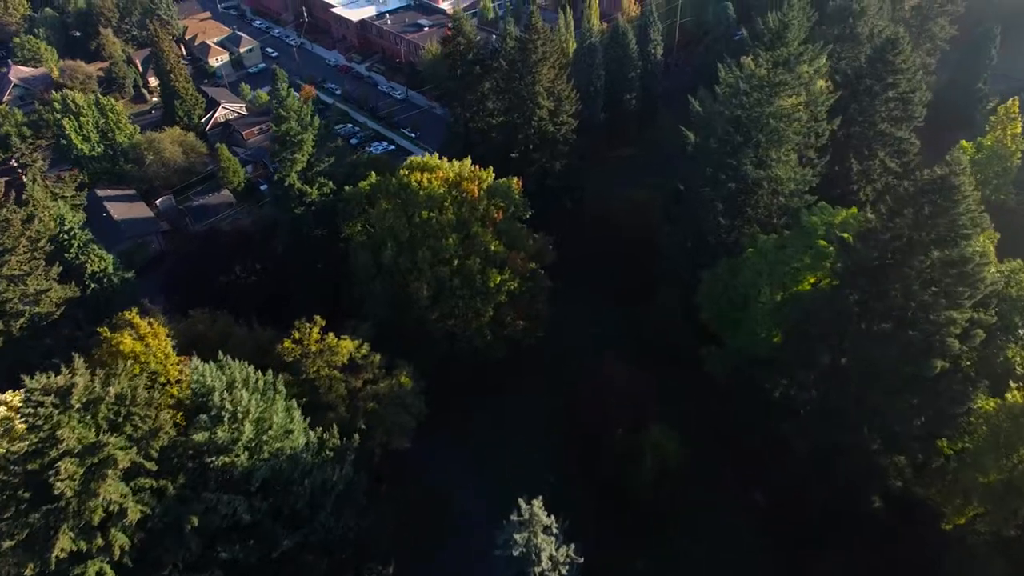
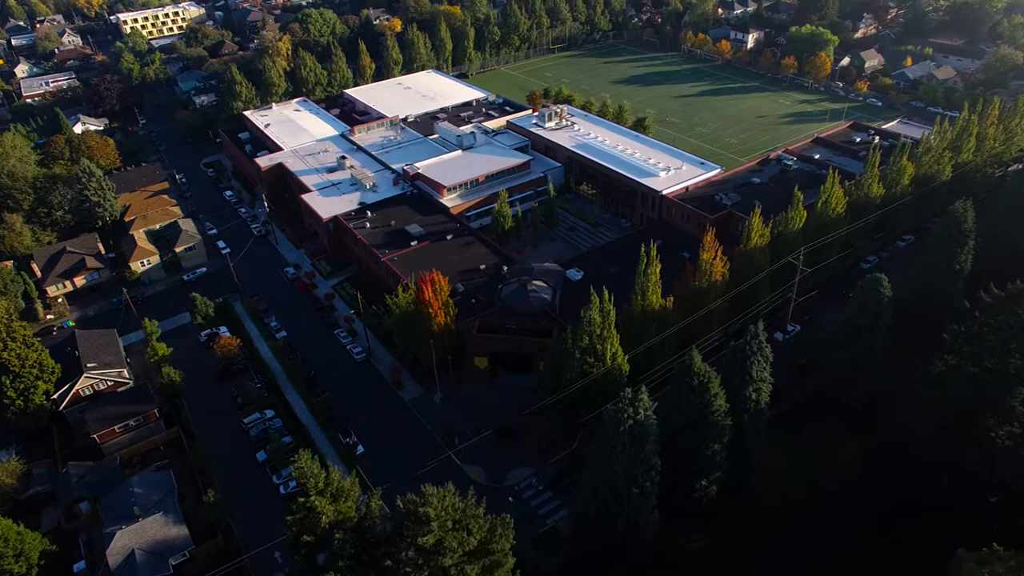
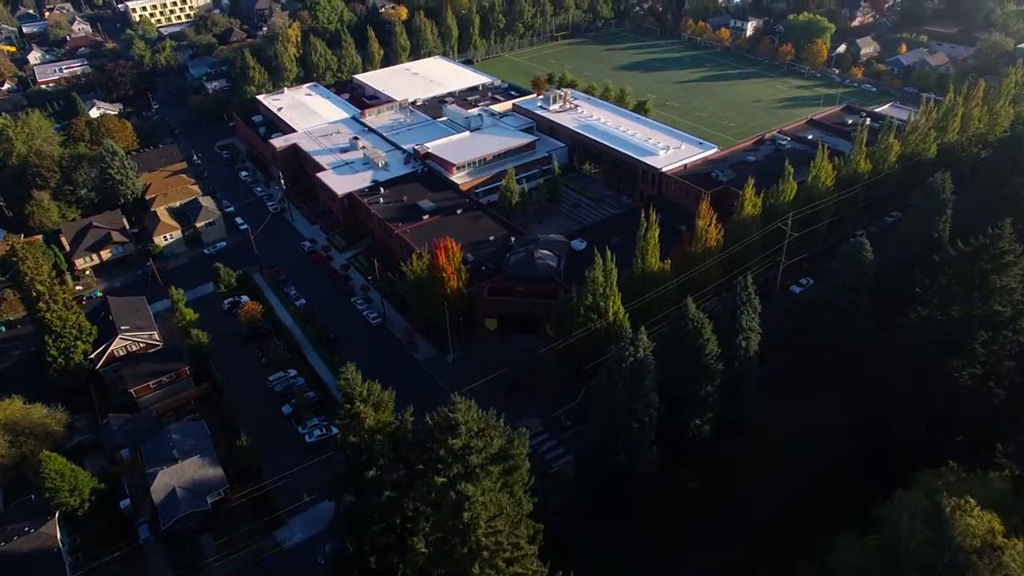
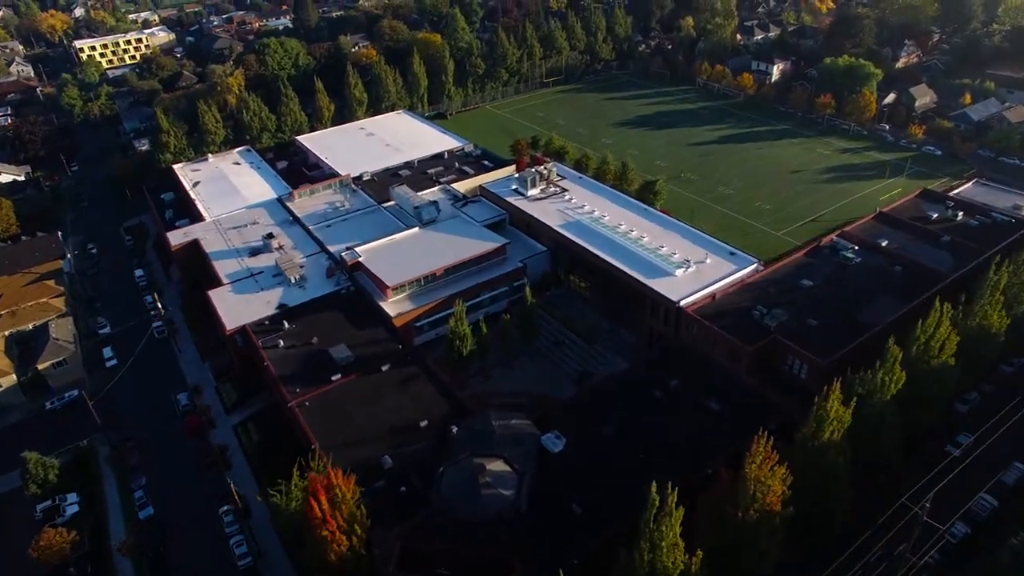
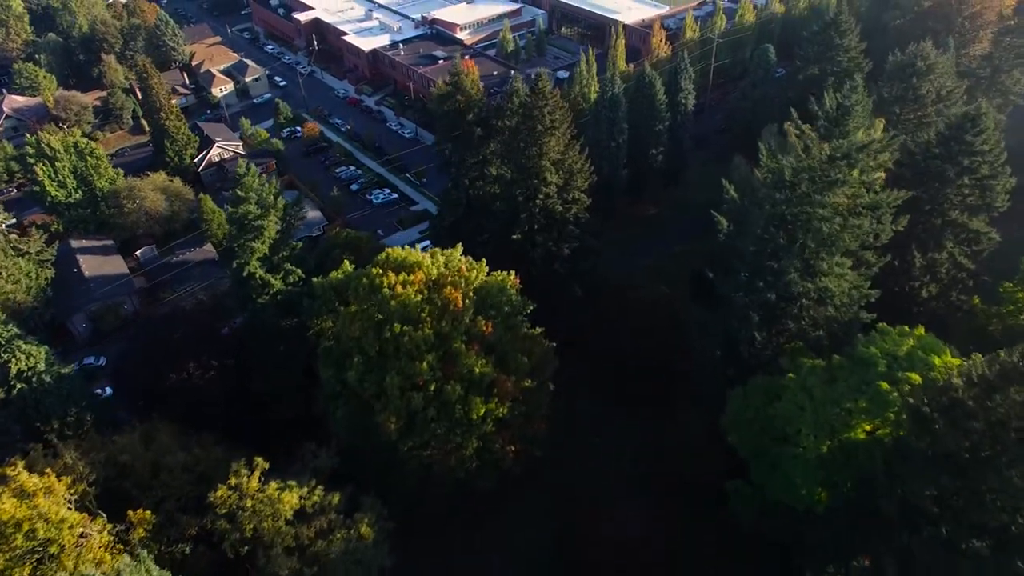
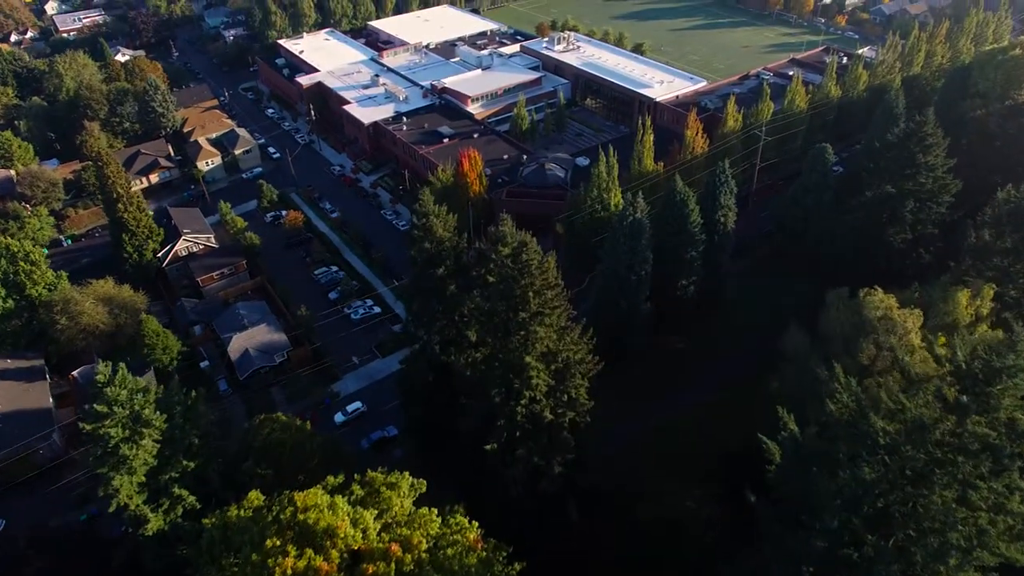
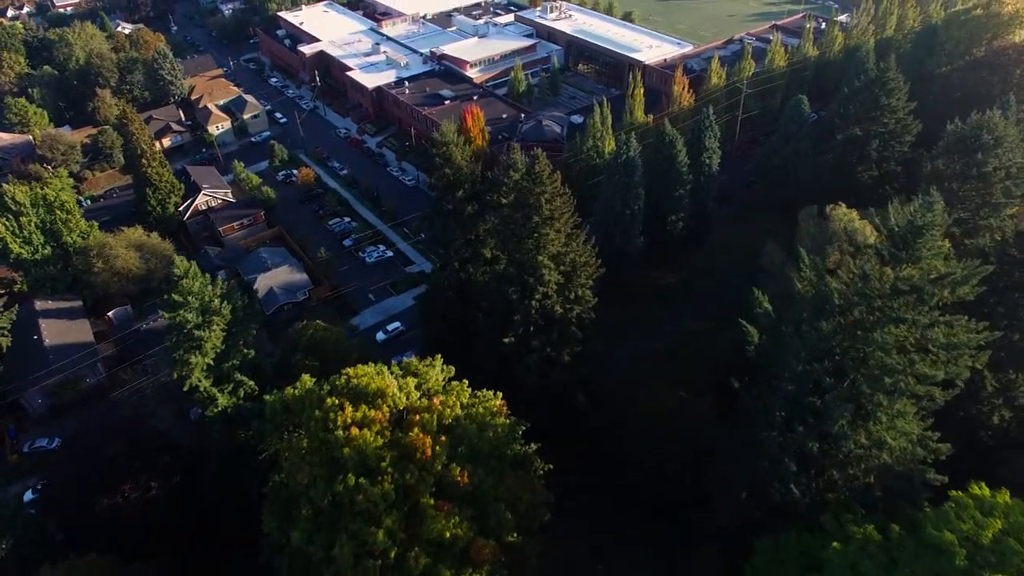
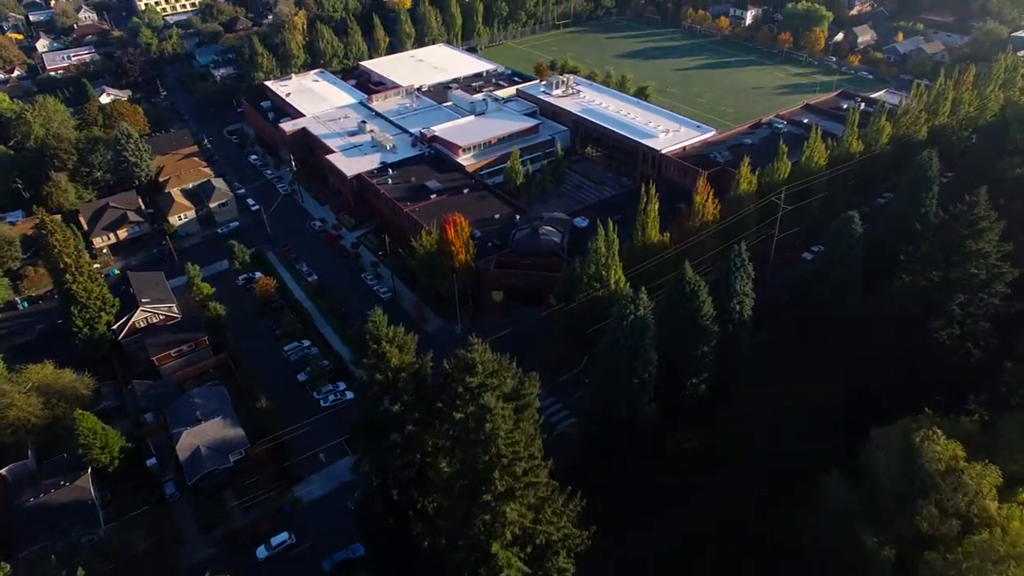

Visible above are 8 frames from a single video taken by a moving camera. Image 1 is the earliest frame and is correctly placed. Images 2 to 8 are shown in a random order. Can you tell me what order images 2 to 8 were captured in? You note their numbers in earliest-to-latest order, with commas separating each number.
5, 7, 6, 8, 3, 2, 4
